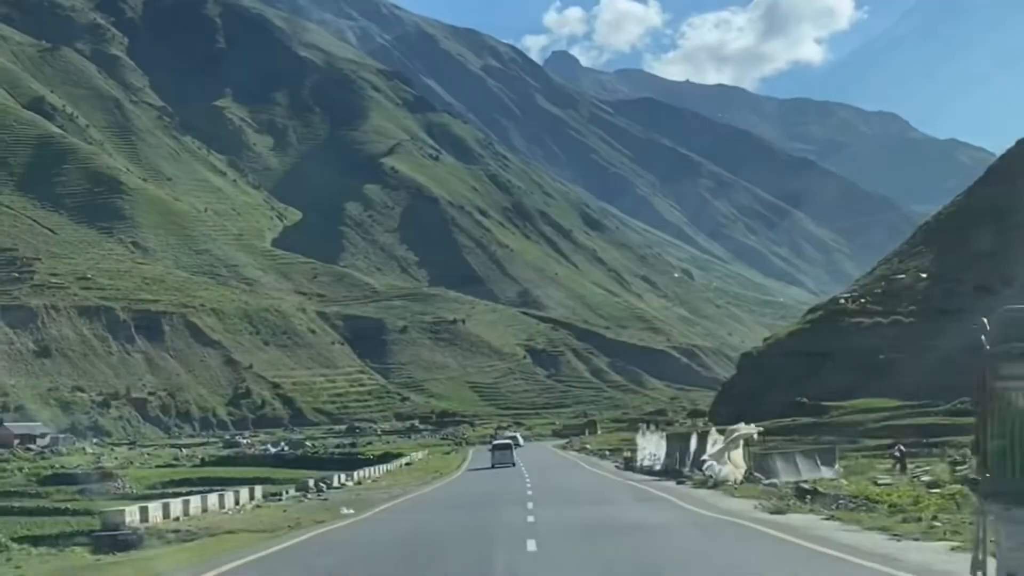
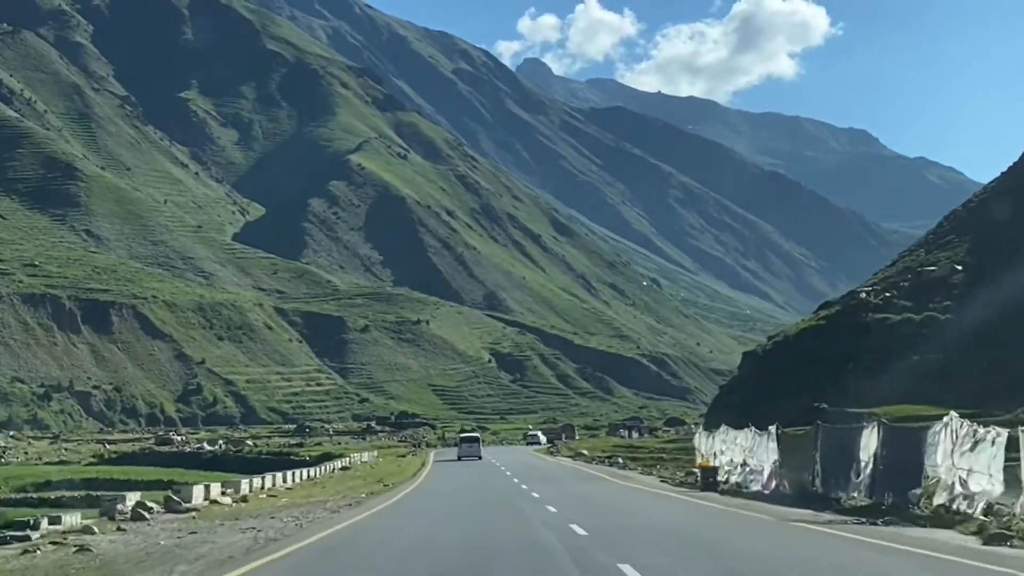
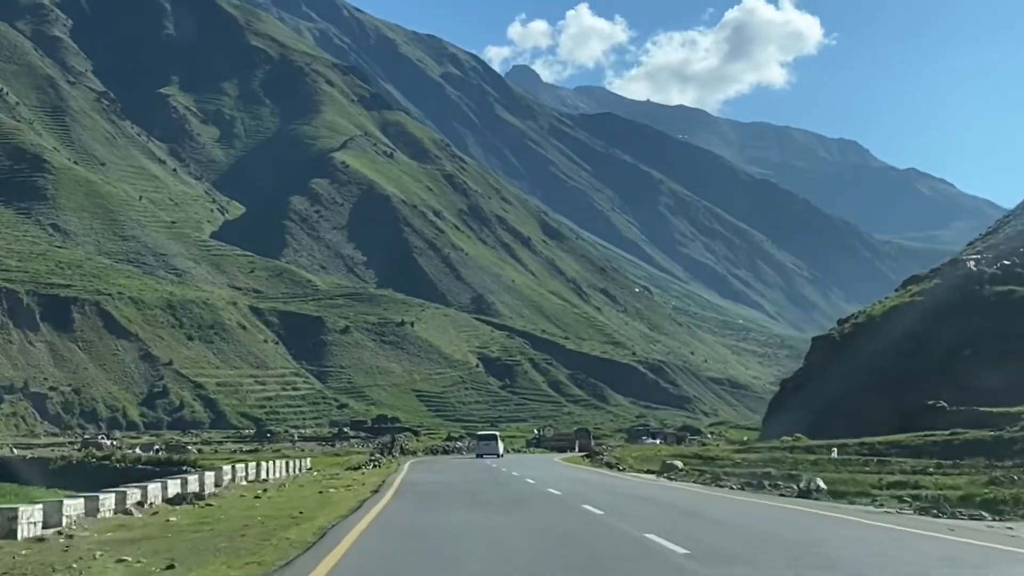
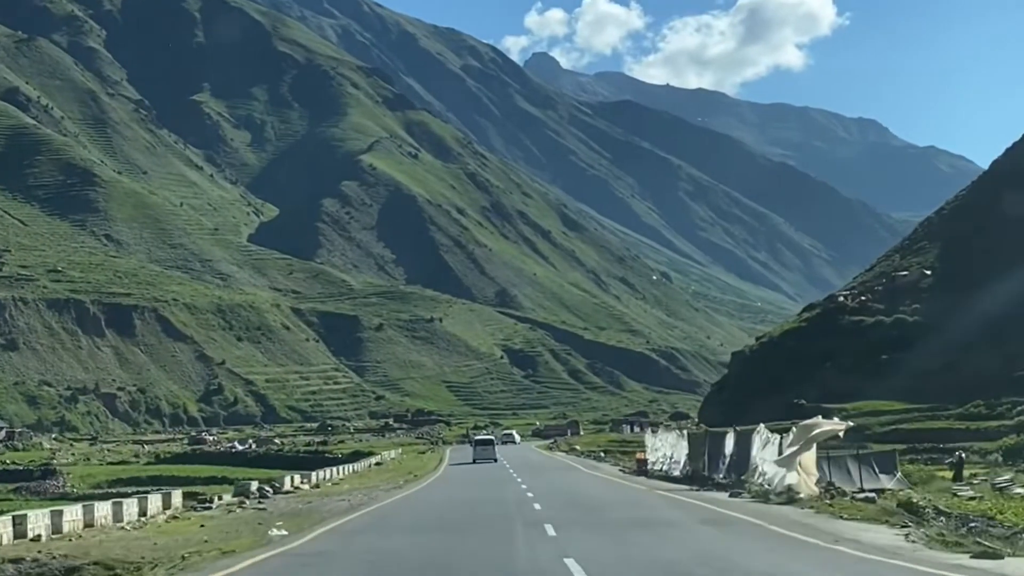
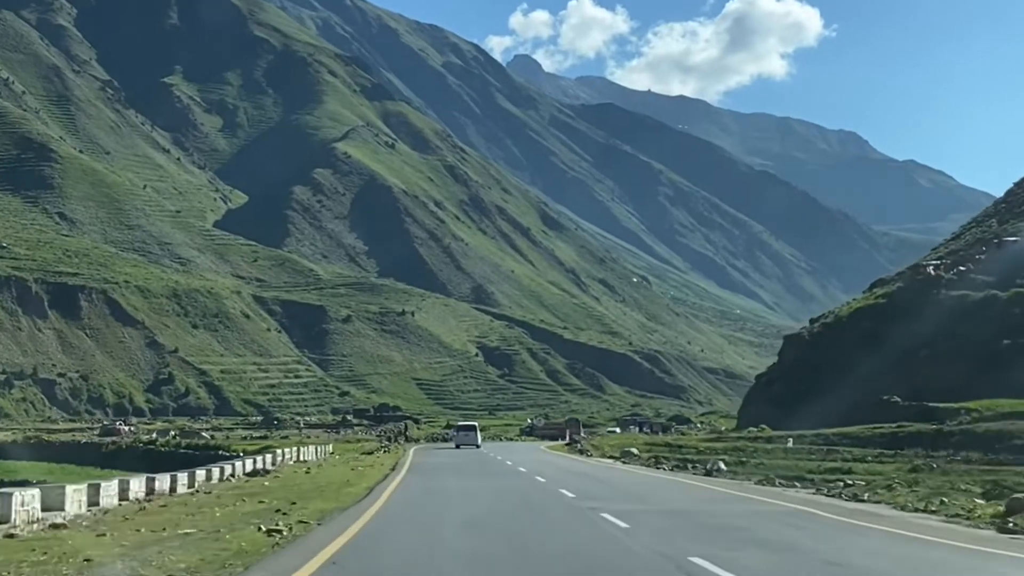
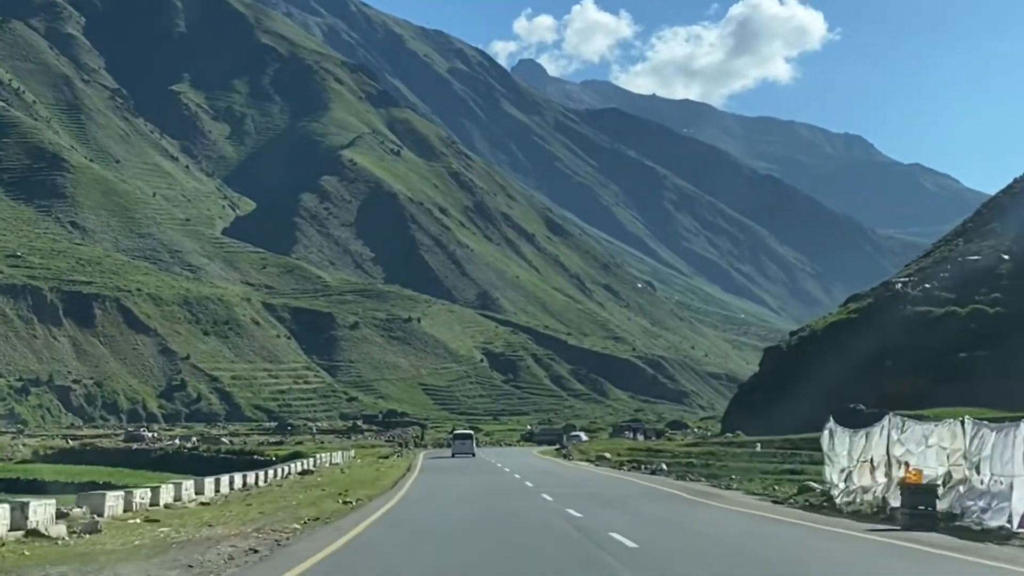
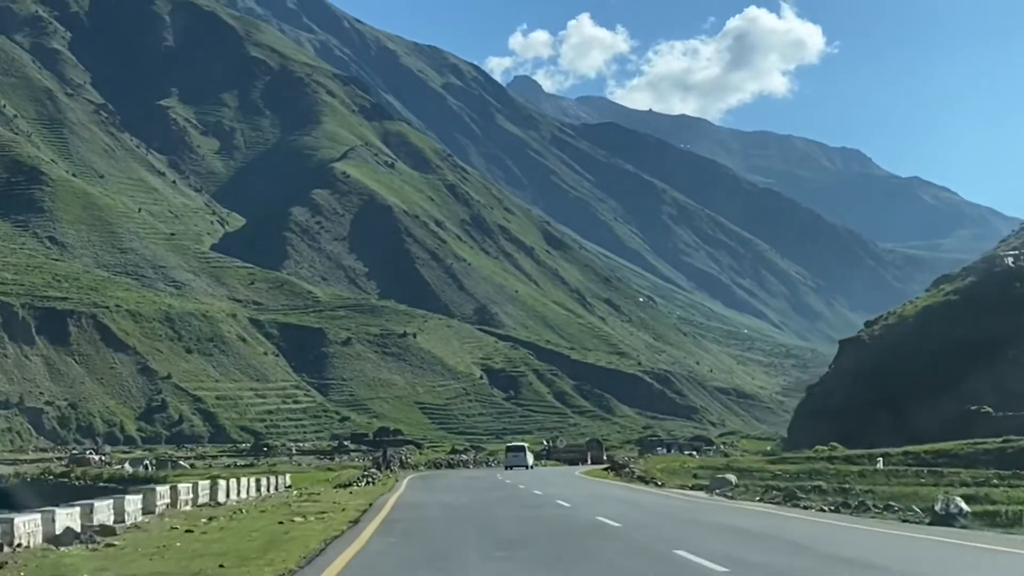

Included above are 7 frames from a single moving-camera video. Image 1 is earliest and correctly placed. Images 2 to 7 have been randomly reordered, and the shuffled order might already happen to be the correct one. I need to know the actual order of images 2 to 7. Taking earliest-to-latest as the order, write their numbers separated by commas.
4, 2, 6, 5, 3, 7
